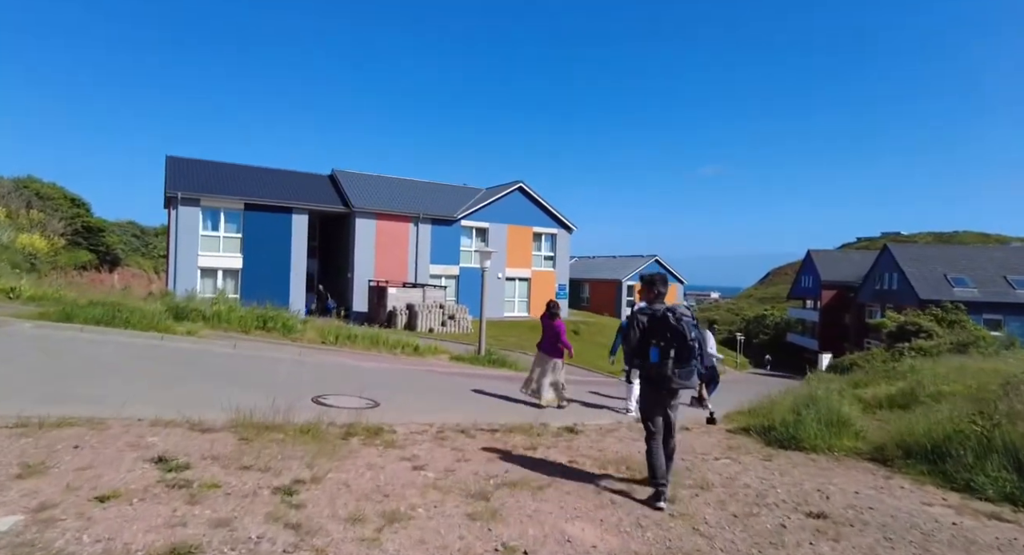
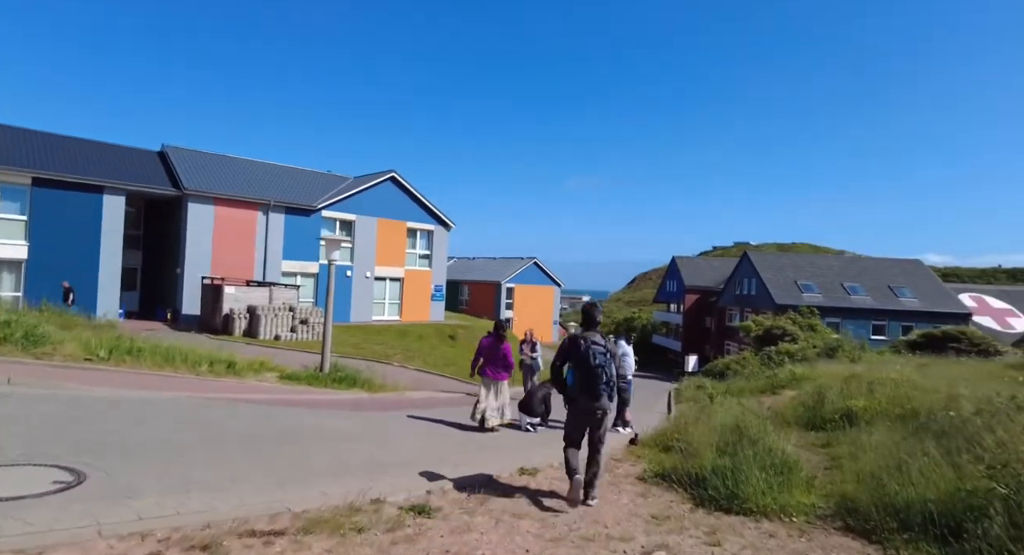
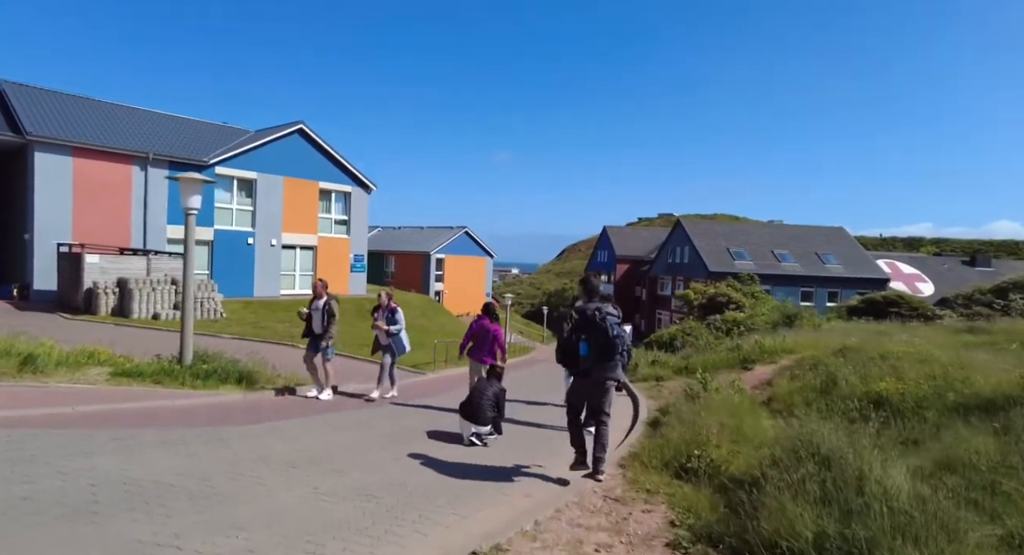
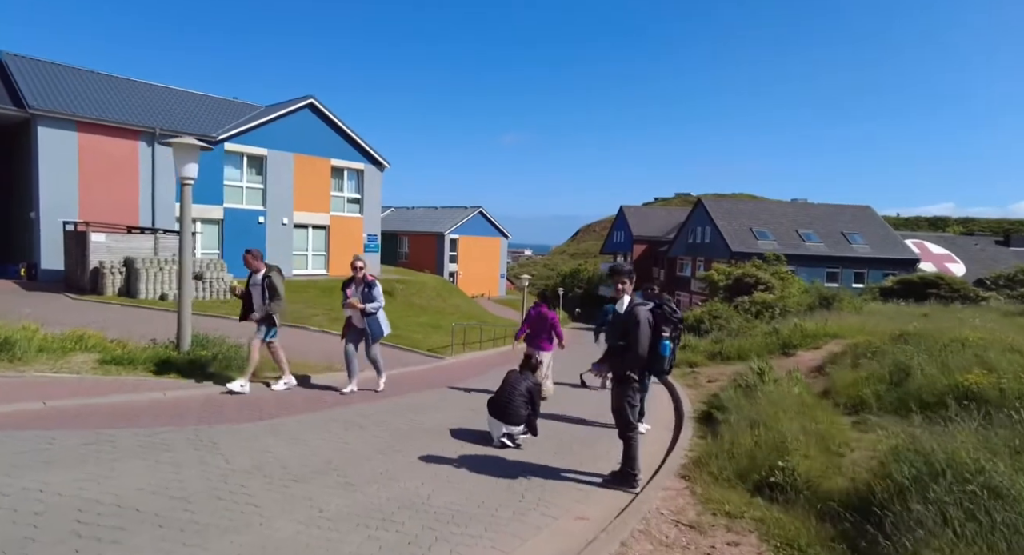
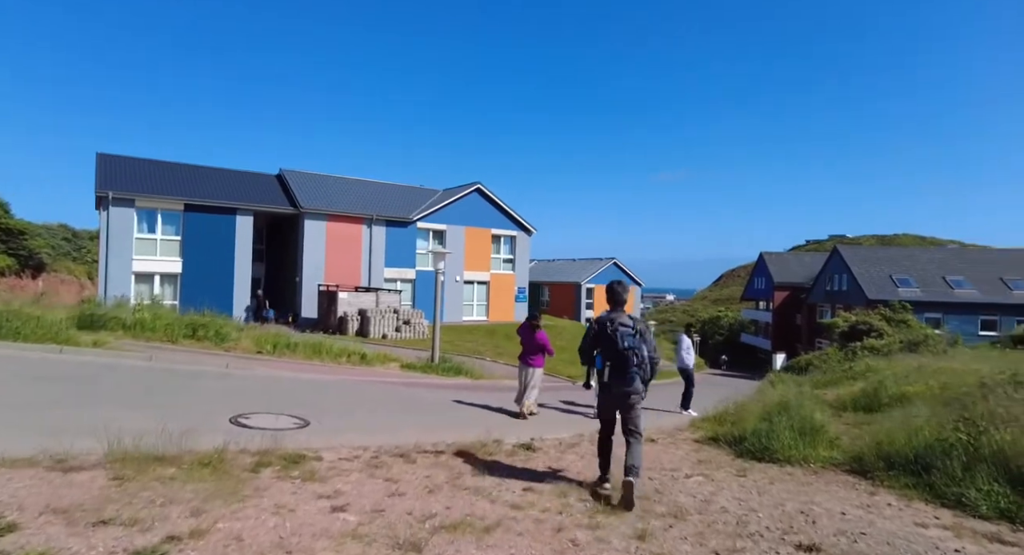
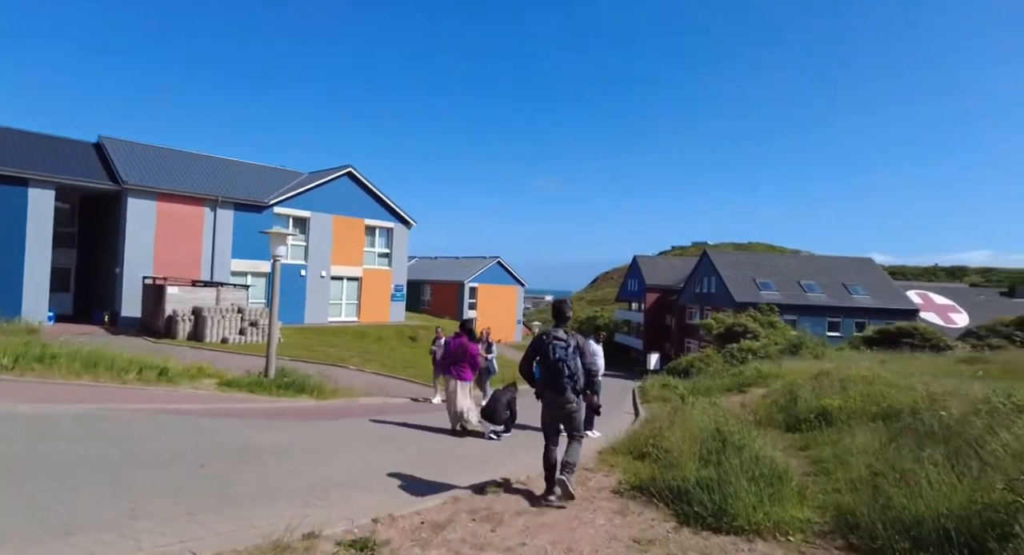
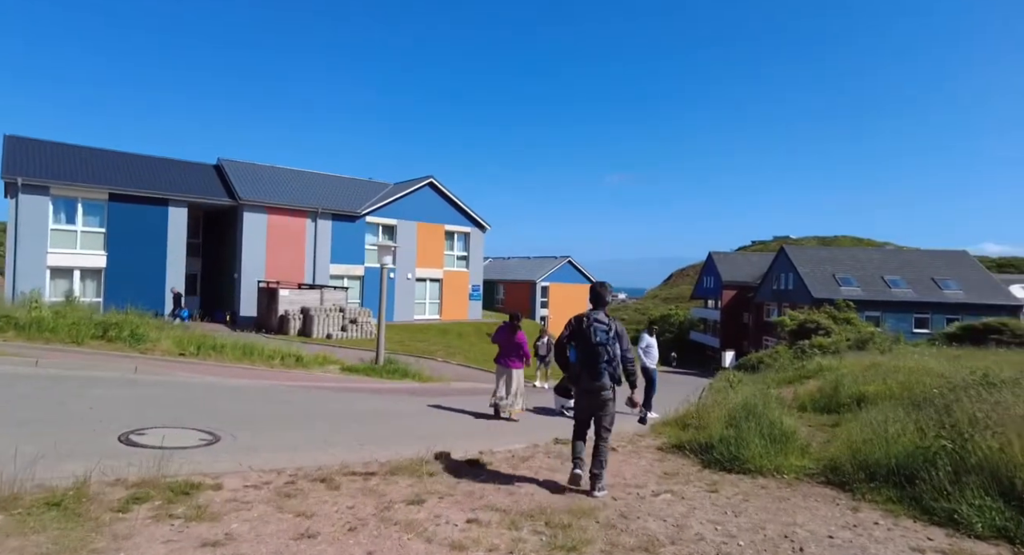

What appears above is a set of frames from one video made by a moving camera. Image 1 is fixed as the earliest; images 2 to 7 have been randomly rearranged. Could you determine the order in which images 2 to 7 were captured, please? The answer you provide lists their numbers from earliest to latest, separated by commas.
5, 7, 2, 6, 3, 4
